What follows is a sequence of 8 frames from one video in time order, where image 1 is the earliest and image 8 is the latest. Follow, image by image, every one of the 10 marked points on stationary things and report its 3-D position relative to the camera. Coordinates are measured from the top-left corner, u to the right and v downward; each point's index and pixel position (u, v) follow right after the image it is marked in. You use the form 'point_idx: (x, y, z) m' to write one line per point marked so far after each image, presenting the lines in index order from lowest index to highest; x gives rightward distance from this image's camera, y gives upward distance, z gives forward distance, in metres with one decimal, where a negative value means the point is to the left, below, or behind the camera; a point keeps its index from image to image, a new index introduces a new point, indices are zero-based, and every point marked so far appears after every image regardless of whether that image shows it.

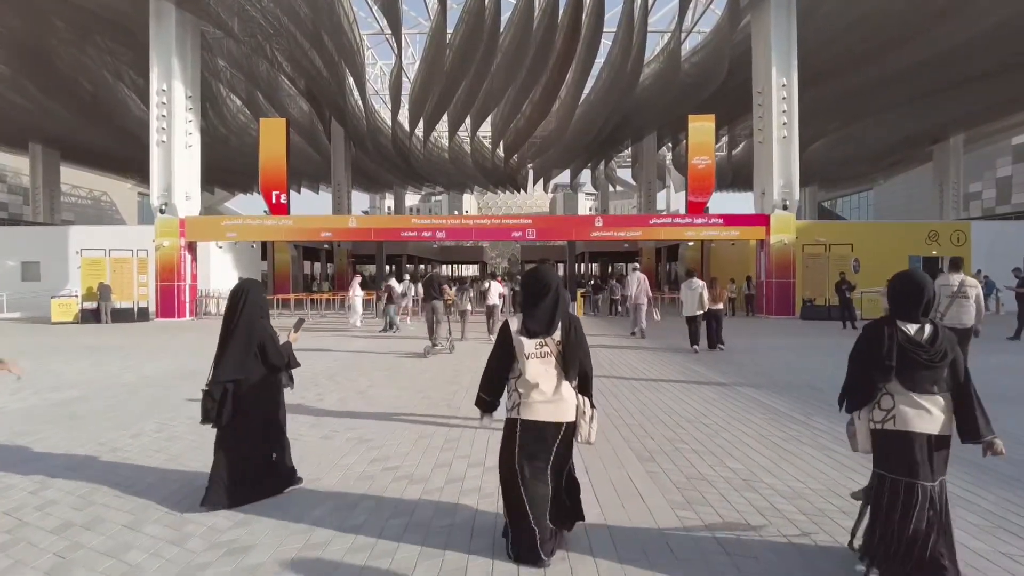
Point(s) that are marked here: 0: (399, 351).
0: (-2.8, -1.5, +15.5) m
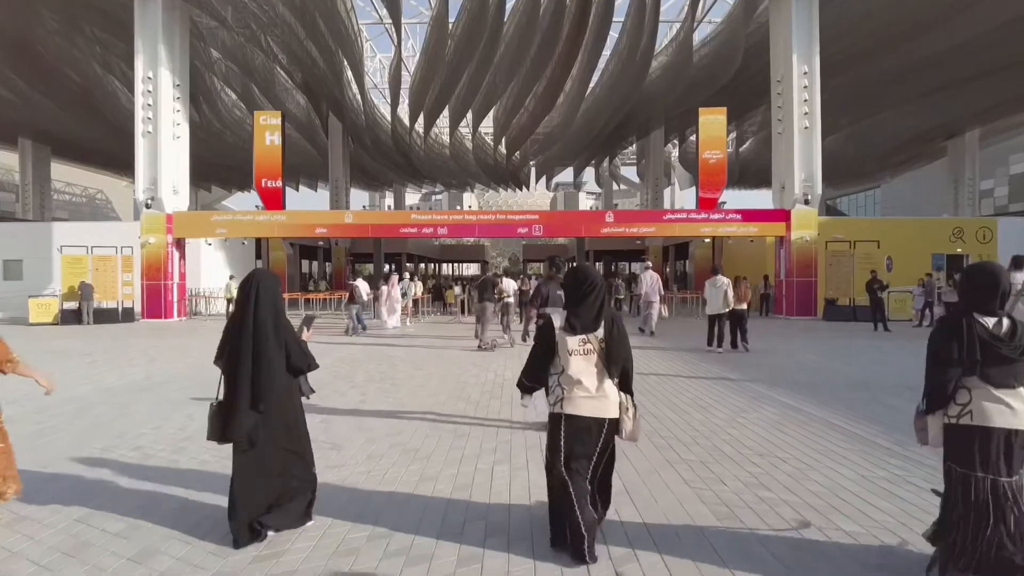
0: (-2.6, -1.5, +14.3) m
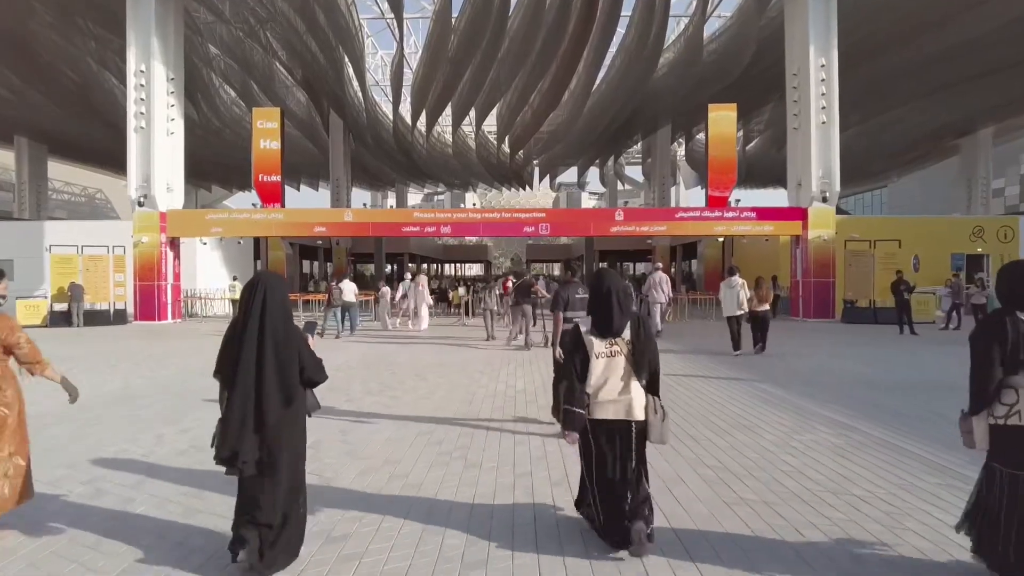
0: (-2.4, -1.5, +13.5) m
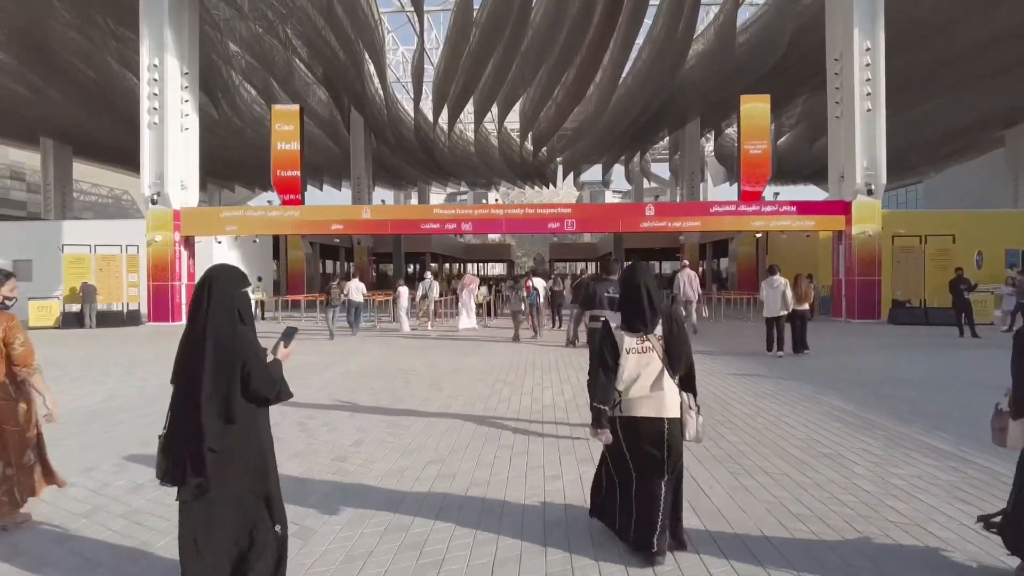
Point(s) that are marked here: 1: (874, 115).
0: (-1.9, -1.5, +12.6) m
1: (+11.0, +5.3, +19.8) m
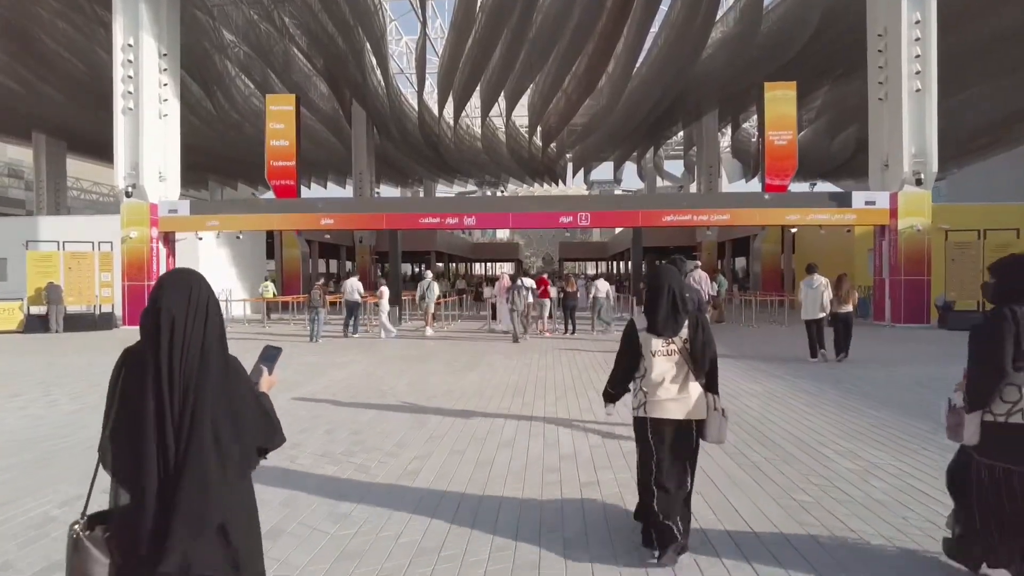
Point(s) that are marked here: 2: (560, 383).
0: (-1.8, -1.5, +10.7) m
1: (+11.2, +5.2, +17.8) m
2: (+0.8, -1.6, +10.7) m
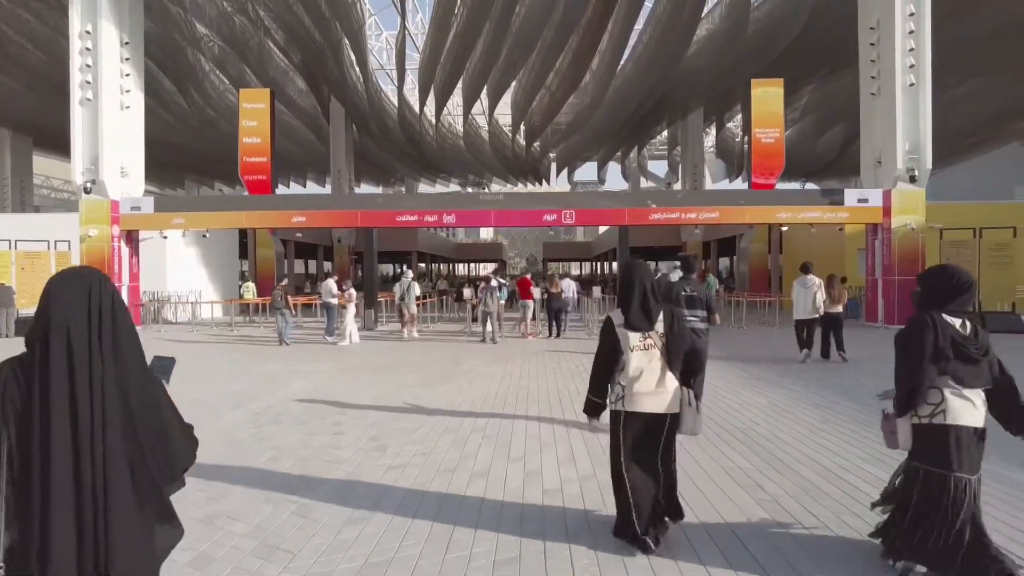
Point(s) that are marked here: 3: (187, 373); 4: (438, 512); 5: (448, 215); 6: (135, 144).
0: (-2.1, -1.5, +9.9) m
1: (+10.7, +5.2, +17.3) m
2: (+0.5, -1.6, +9.9) m
3: (-5.4, -1.4, +10.8) m
4: (-0.7, -1.8, +4.7) m
5: (-1.8, +2.0, +18.2) m
6: (-10.9, +4.2, +18.9) m
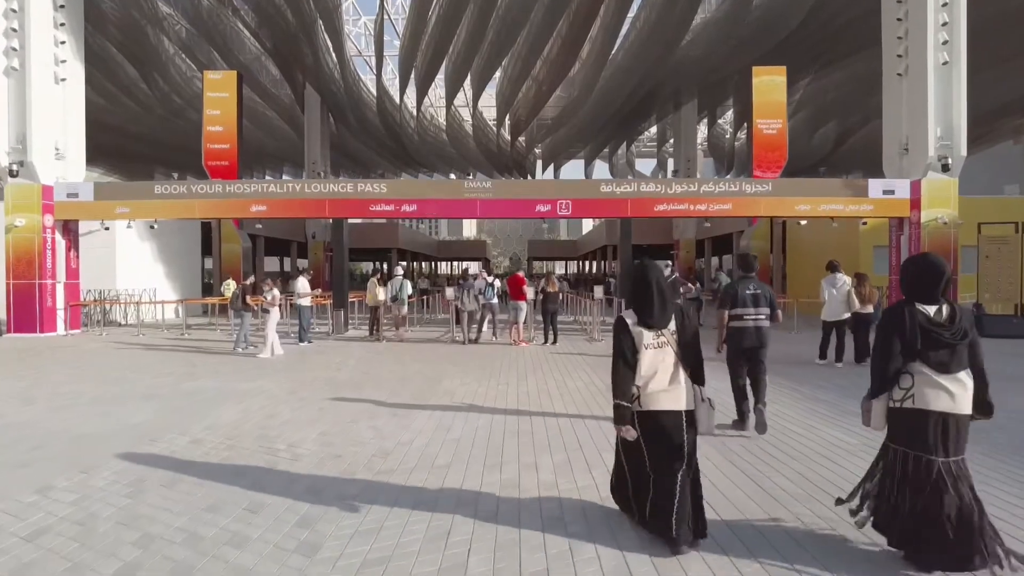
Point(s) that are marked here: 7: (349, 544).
0: (-2.2, -1.5, +7.9) m
1: (+10.4, +5.2, +15.6) m
2: (+0.4, -1.6, +8.0) m
3: (-5.5, -1.4, +8.7) m
4: (-0.6, -1.7, +2.8) m
5: (-2.1, +2.1, +16.2) m
6: (-11.2, +4.2, +16.7) m
7: (-1.0, -1.7, +4.3) m
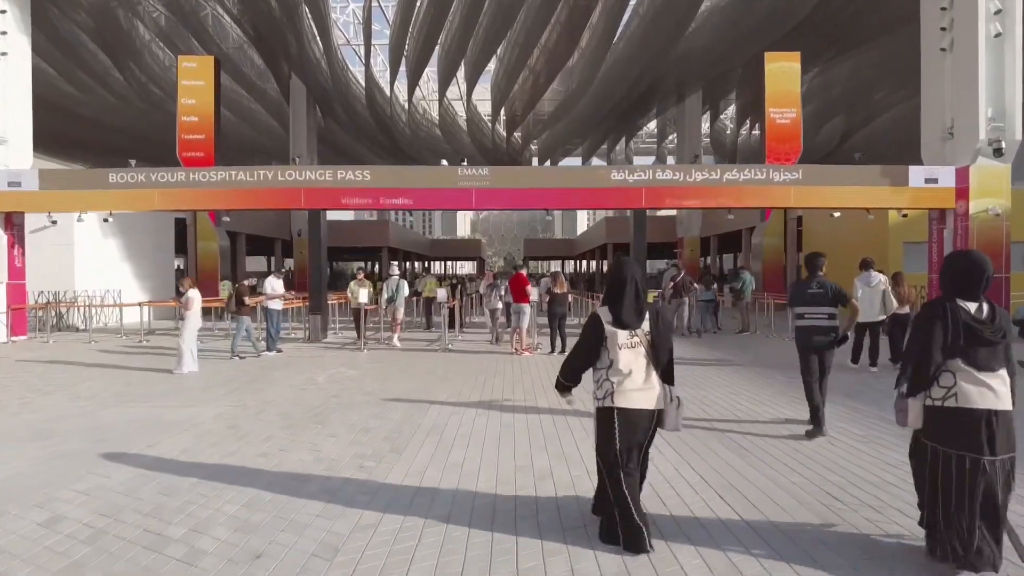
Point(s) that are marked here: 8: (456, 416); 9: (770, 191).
0: (-2.1, -1.5, +6.1) m
1: (+10.4, +5.2, +13.9) m
2: (+0.5, -1.6, +6.2) m
3: (-5.4, -1.4, +6.9) m
4: (-0.5, -1.7, +1.0) m
5: (-2.1, +2.1, +14.5) m
6: (-11.2, +4.2, +14.8) m
7: (-0.9, -1.7, +2.5) m
8: (-0.6, -1.5, +8.0) m
9: (+5.5, +2.1, +14.2) m
